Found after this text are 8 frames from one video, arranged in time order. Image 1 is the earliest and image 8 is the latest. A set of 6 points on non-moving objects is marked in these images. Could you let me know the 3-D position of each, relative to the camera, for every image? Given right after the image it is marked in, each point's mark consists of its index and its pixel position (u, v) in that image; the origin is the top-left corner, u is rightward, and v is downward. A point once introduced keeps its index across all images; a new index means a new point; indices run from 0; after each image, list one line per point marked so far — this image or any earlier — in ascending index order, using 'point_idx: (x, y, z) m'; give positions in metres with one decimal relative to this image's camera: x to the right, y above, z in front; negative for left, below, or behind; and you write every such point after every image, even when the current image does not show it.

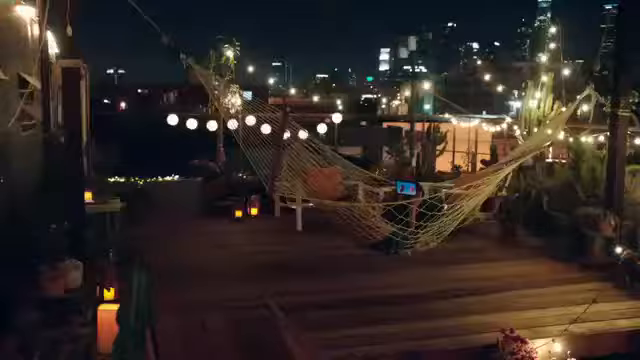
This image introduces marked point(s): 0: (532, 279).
0: (+1.9, -0.9, +5.5) m
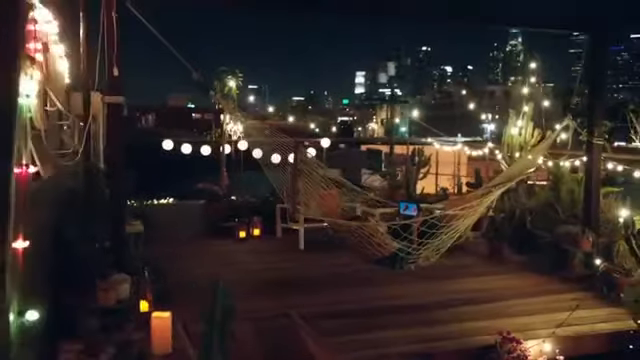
0: (+1.9, -1.1, +6.1) m
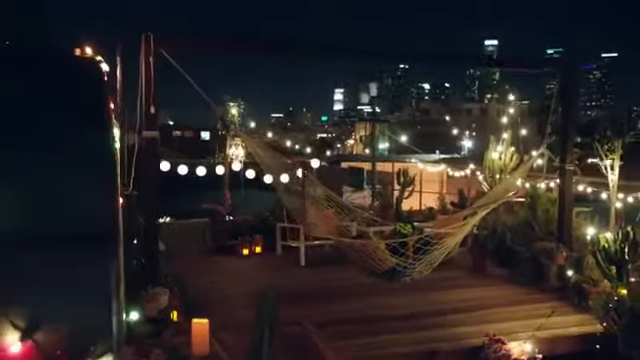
0: (+2.0, -1.3, +6.8) m
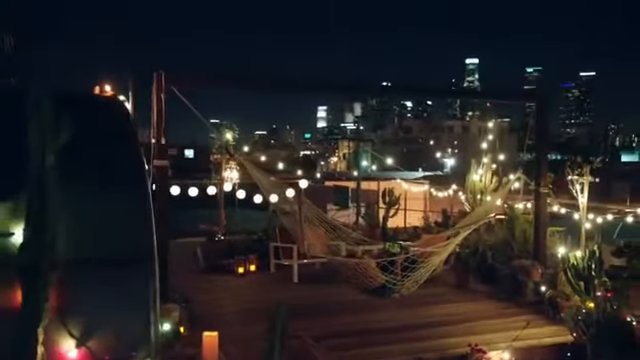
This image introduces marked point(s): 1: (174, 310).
0: (+1.9, -1.6, +7.4) m
1: (-1.3, -1.2, +5.6) m
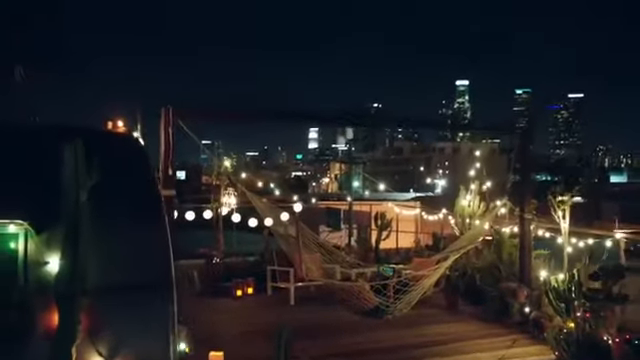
0: (+1.9, -1.9, +7.8) m
1: (-1.3, -1.5, +5.9) m
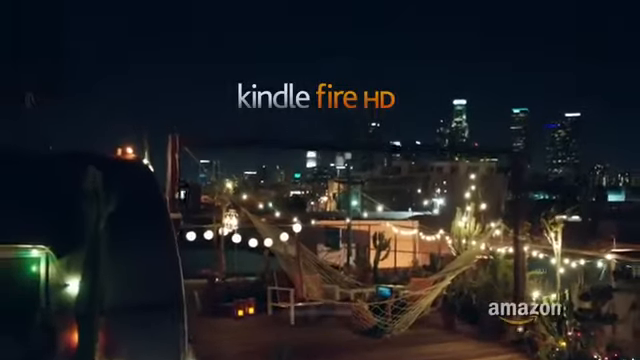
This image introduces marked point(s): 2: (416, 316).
0: (+1.9, -2.2, +8.0) m
1: (-1.3, -1.7, +6.1) m
2: (+1.4, -1.9, +8.7) m
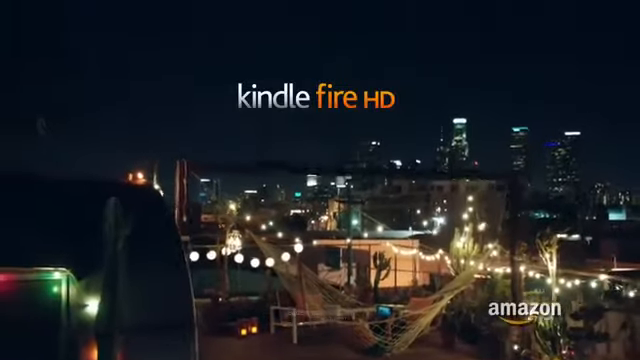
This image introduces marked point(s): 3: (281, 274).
0: (+1.9, -2.5, +8.2) m
1: (-1.3, -1.9, +6.4) m
2: (+1.4, -2.3, +9.0) m
3: (-0.6, -1.5, +10.0) m
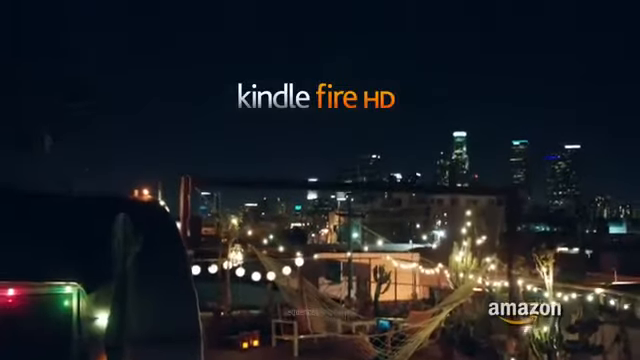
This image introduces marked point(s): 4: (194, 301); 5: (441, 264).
0: (+1.9, -2.7, +8.3) m
1: (-1.3, -2.1, +6.5) m
2: (+1.4, -2.5, +9.1) m
3: (-0.6, -1.8, +10.1) m
4: (-0.7, -0.7, +3.6) m
5: (+2.7, -1.9, +14.1) m
